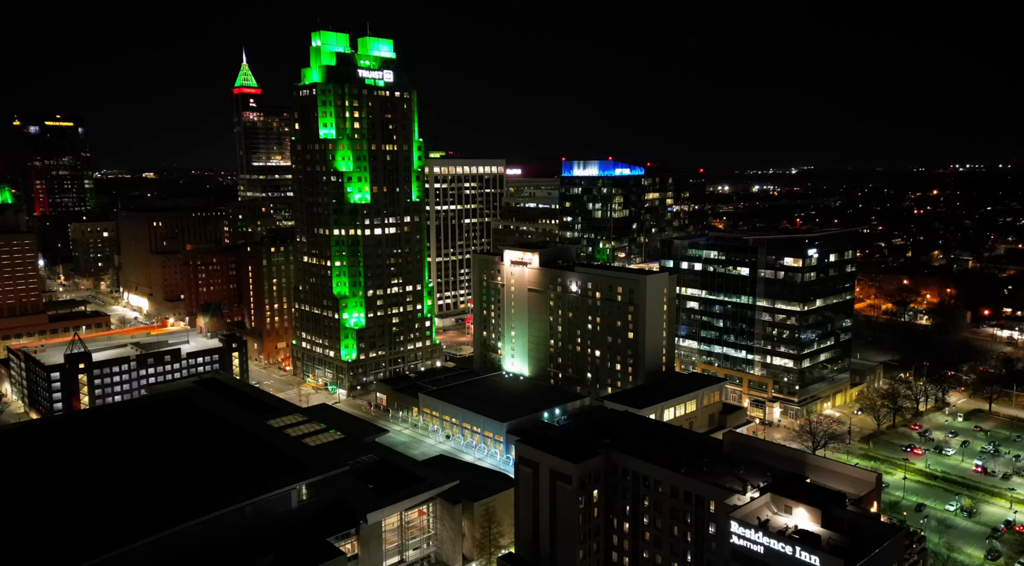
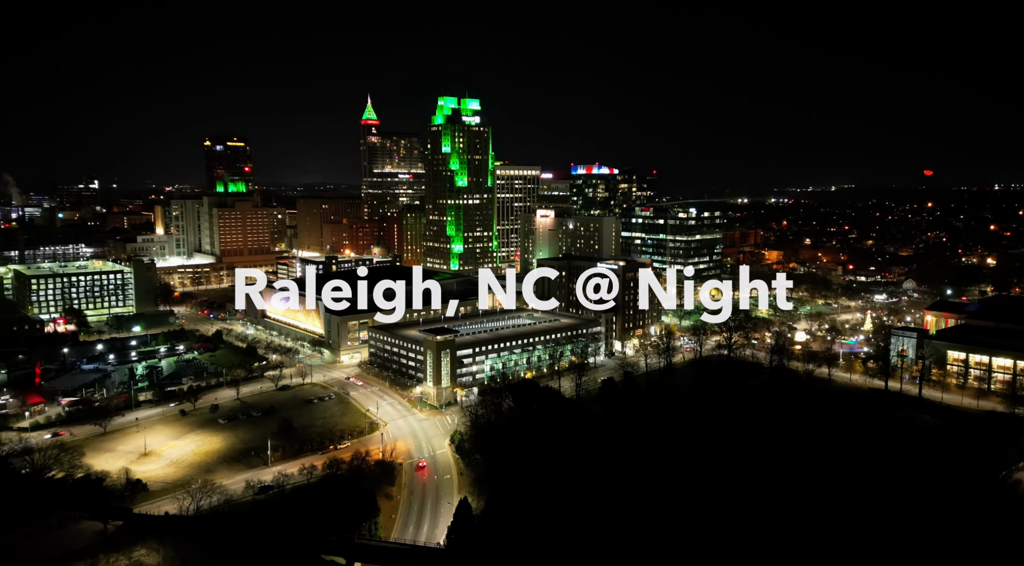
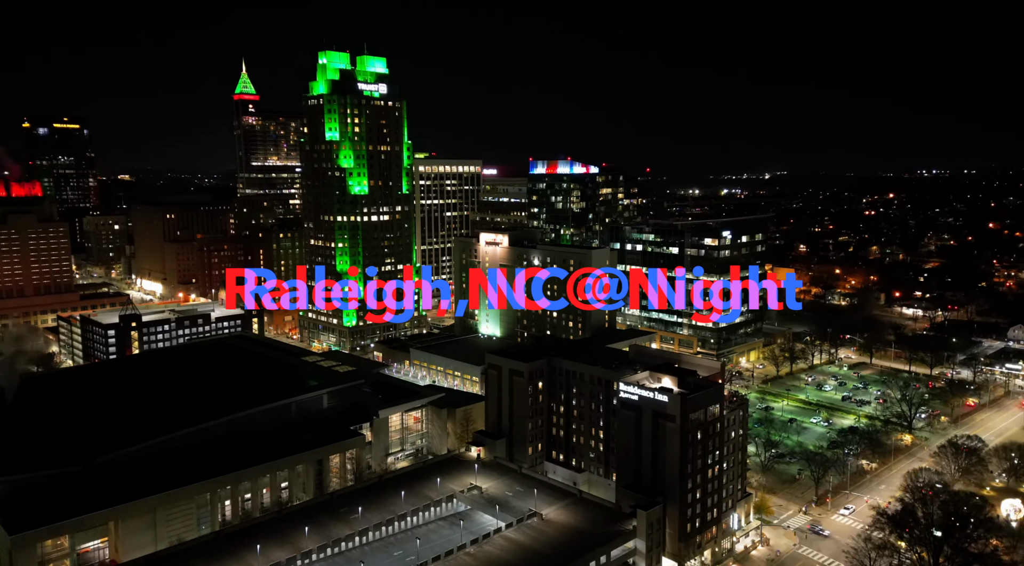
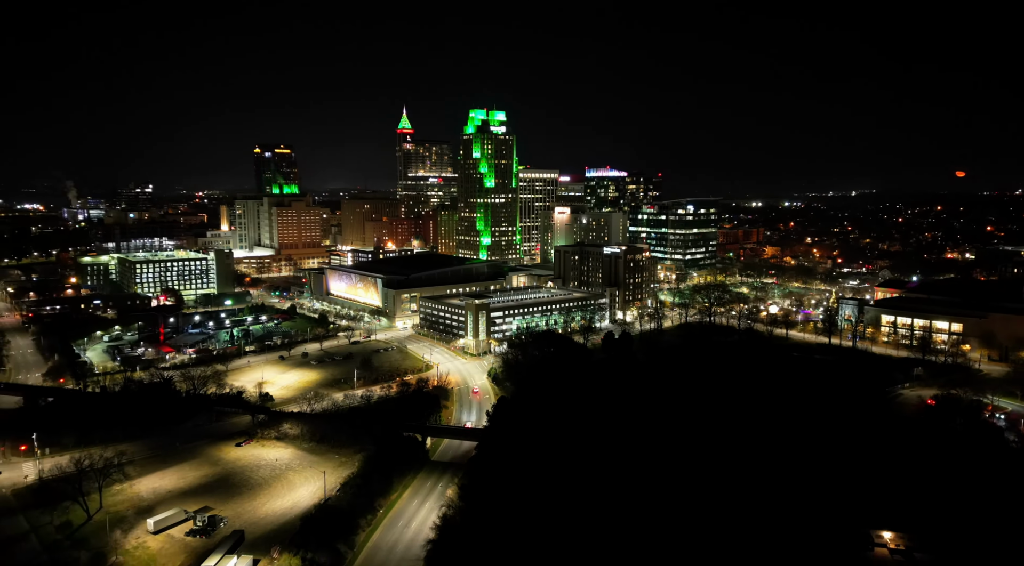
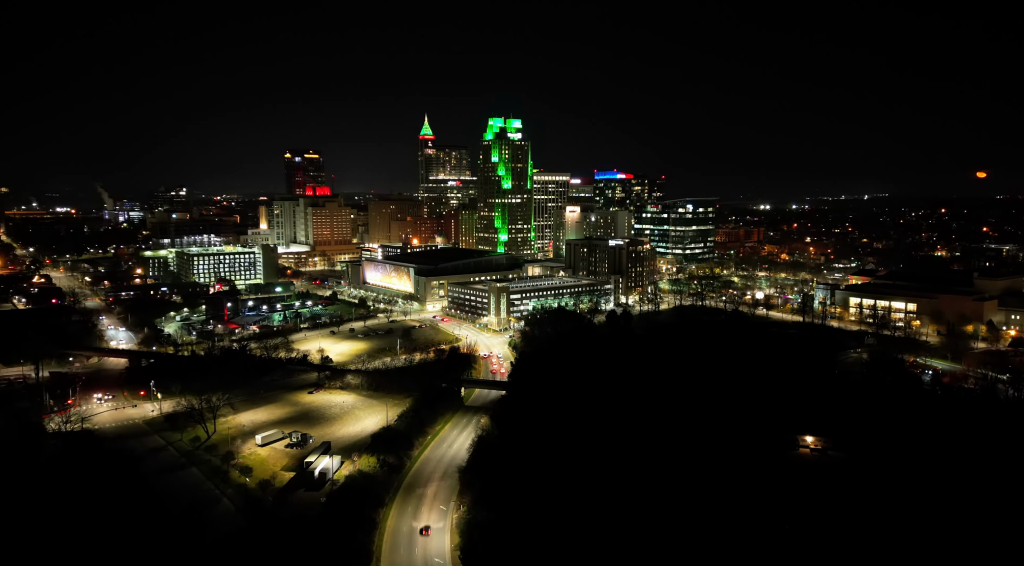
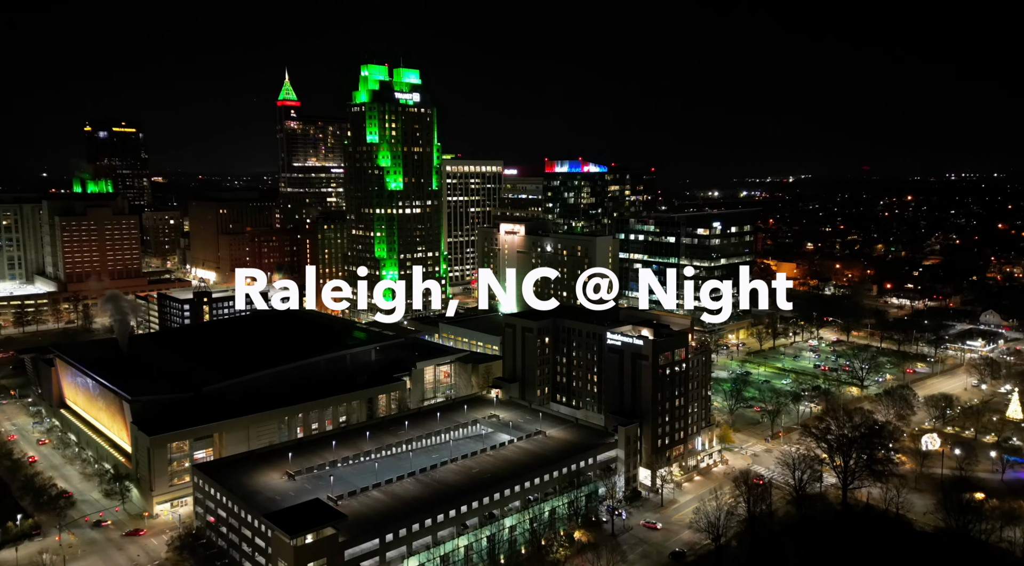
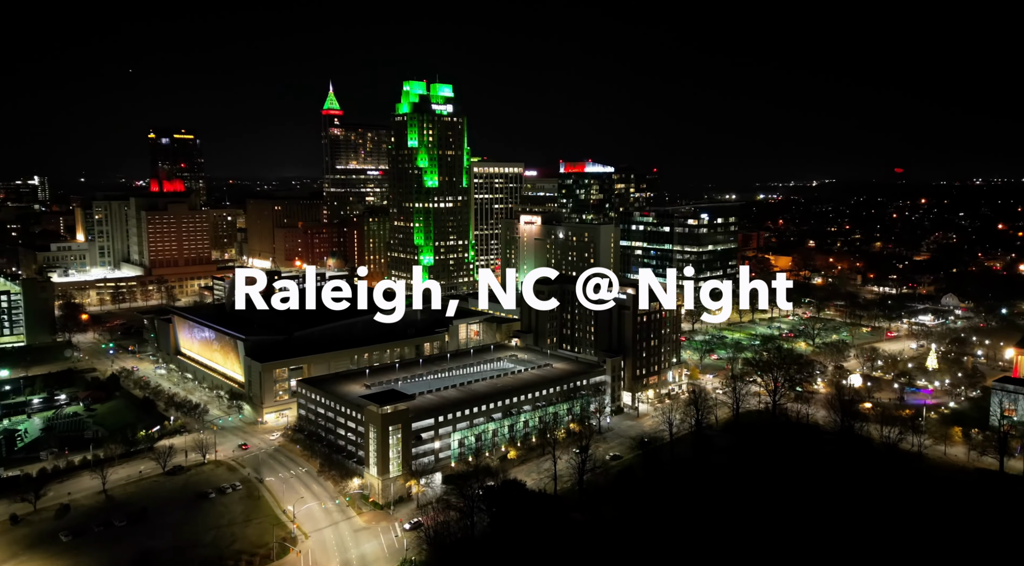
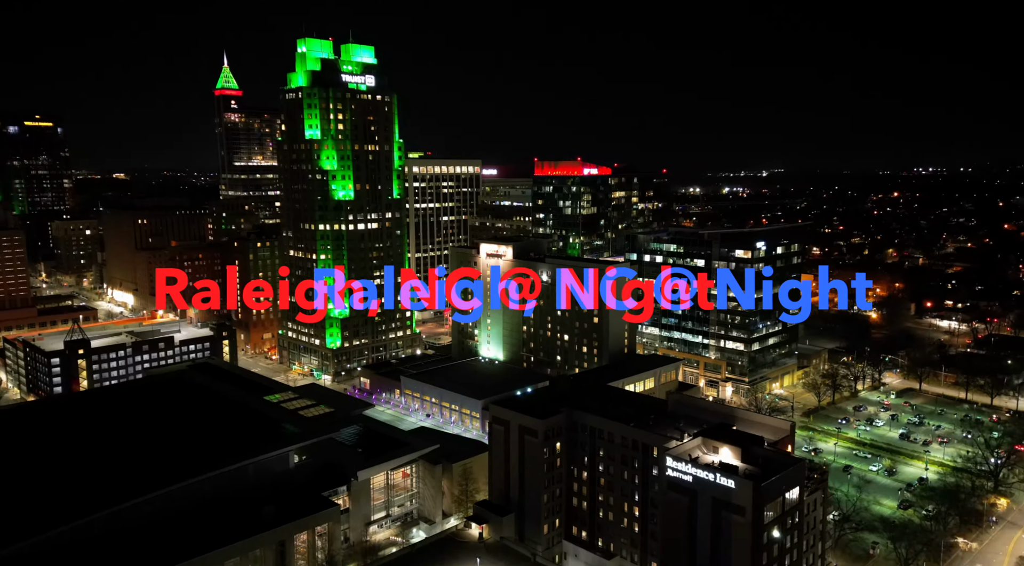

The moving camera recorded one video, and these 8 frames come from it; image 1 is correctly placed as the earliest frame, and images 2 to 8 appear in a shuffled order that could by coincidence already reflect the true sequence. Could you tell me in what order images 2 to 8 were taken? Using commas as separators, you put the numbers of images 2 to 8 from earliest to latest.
8, 3, 6, 7, 2, 4, 5
